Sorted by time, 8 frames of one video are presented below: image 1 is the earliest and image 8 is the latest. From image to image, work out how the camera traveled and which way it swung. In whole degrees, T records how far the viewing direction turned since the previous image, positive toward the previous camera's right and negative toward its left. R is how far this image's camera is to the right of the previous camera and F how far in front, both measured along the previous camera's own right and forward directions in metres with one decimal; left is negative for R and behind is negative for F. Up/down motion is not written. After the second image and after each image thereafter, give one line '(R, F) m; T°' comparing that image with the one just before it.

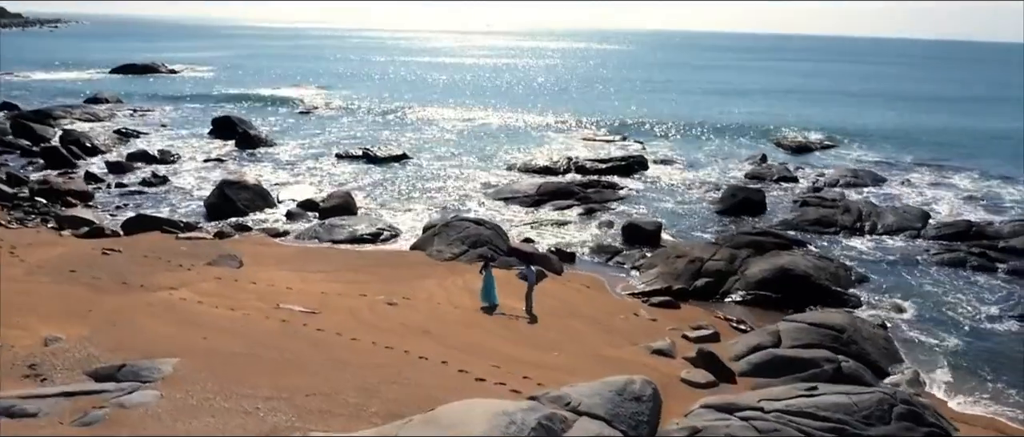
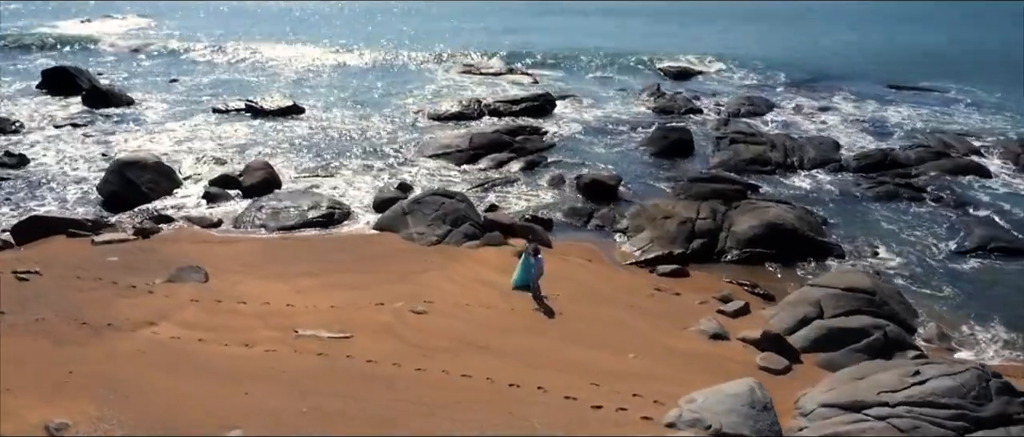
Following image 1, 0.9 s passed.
(-3.8, +1.9) m; +13°
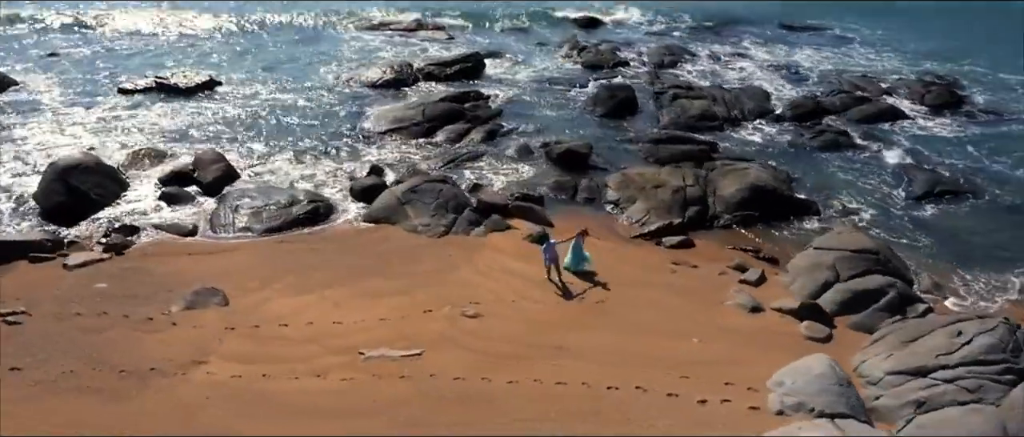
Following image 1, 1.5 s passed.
(-3.2, +0.5) m; +10°
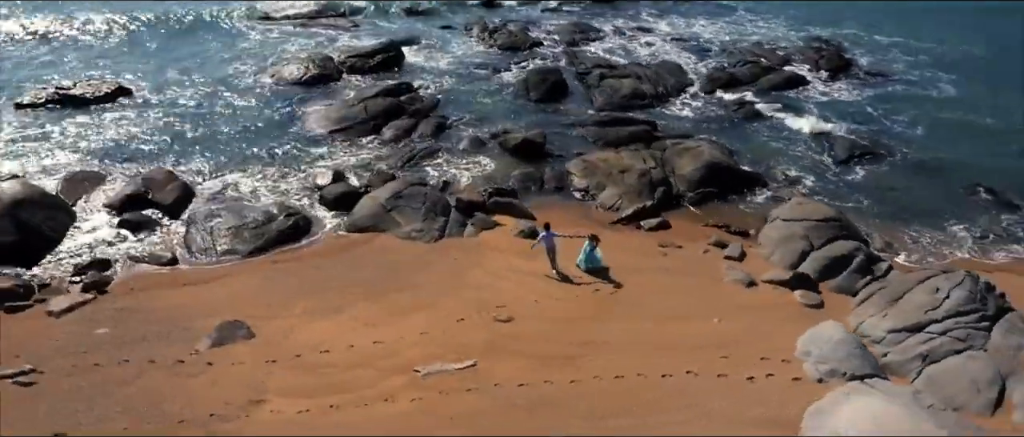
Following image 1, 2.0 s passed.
(-2.8, -0.2) m; +10°
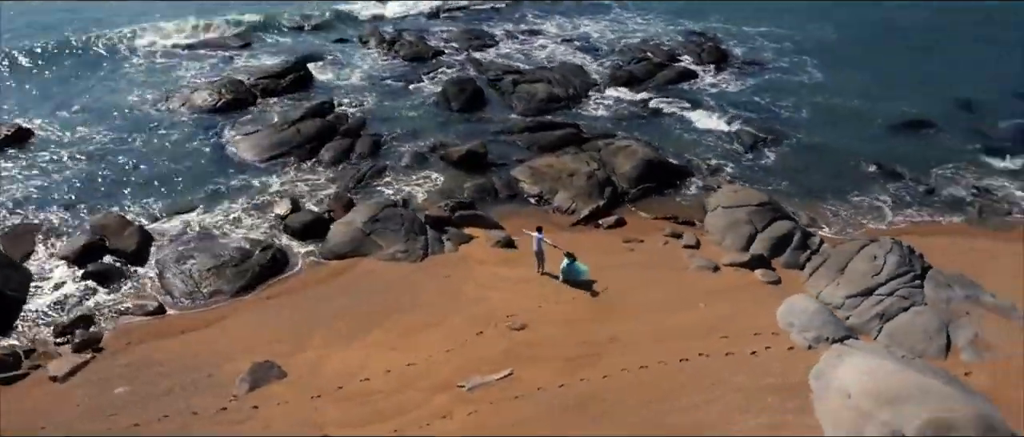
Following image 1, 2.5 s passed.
(-2.8, -0.7) m; +11°
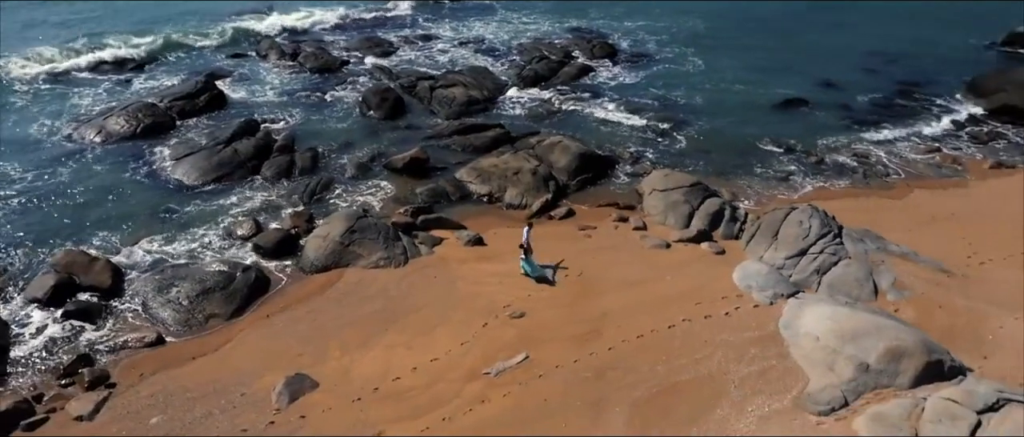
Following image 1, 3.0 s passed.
(-2.7, -1.1) m; +10°
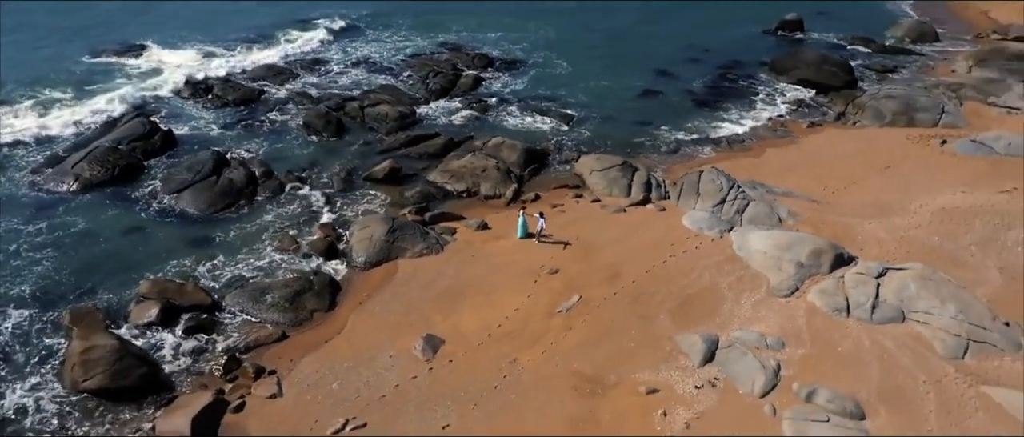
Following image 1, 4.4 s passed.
(-6.6, -4.4) m; +15°
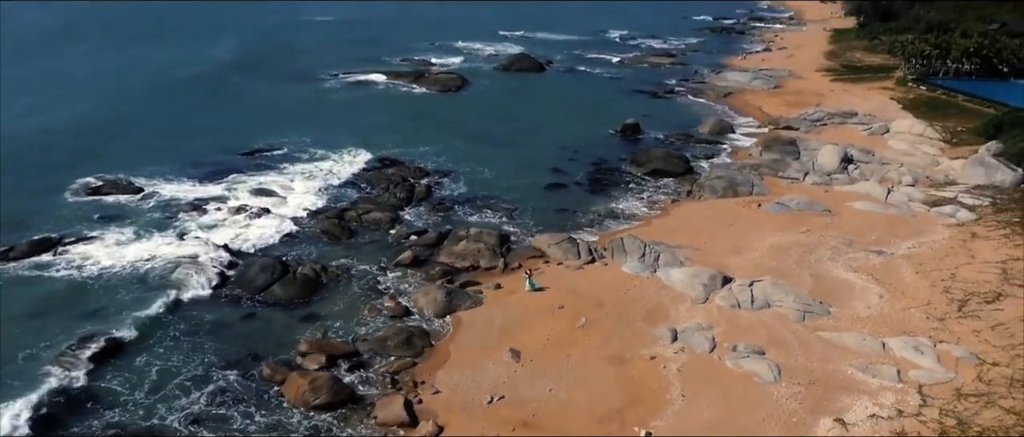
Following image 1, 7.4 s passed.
(-8.8, -11.4) m; +14°
